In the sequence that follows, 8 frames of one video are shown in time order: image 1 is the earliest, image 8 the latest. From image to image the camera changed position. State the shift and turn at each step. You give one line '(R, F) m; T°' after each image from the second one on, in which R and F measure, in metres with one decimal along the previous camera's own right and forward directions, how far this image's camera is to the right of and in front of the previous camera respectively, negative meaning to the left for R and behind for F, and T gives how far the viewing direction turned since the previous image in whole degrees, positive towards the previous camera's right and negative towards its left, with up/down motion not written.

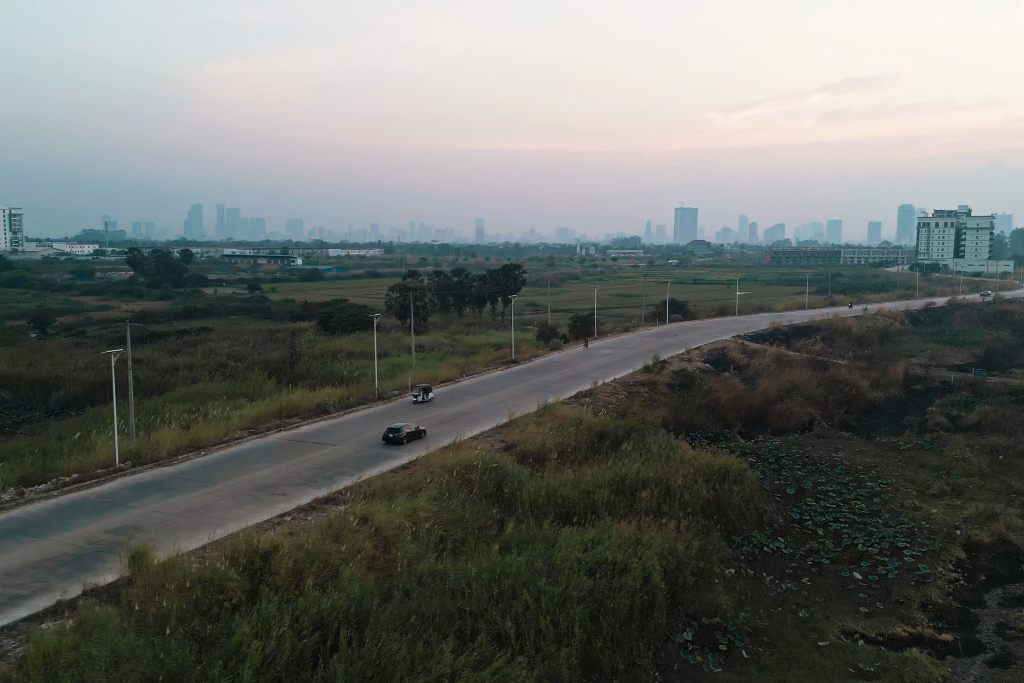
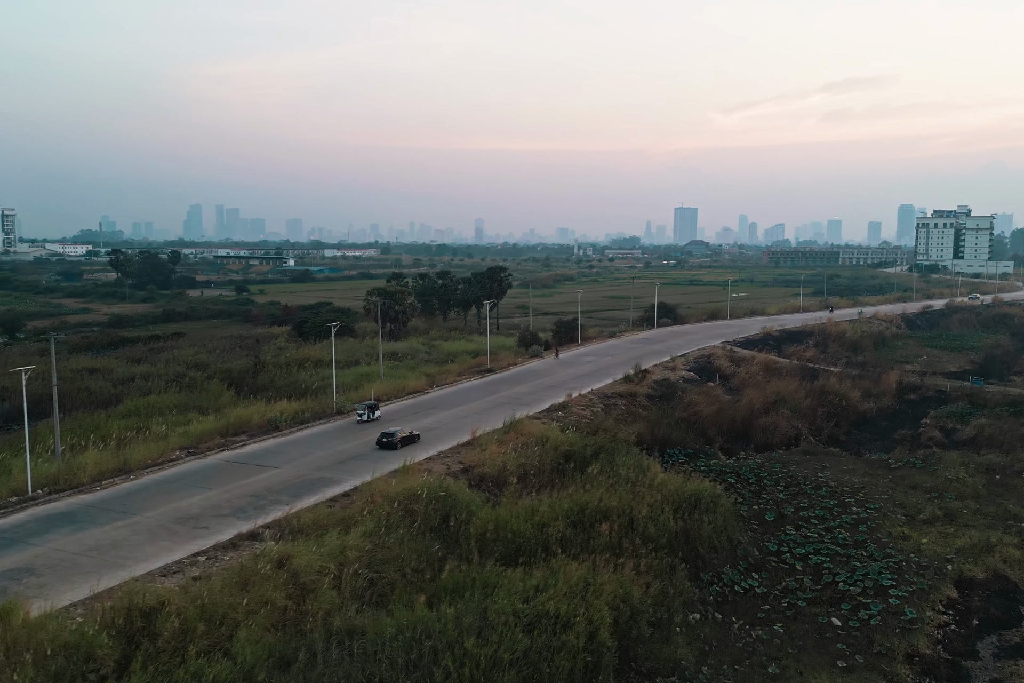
(+1.4, +1.2) m; 0°
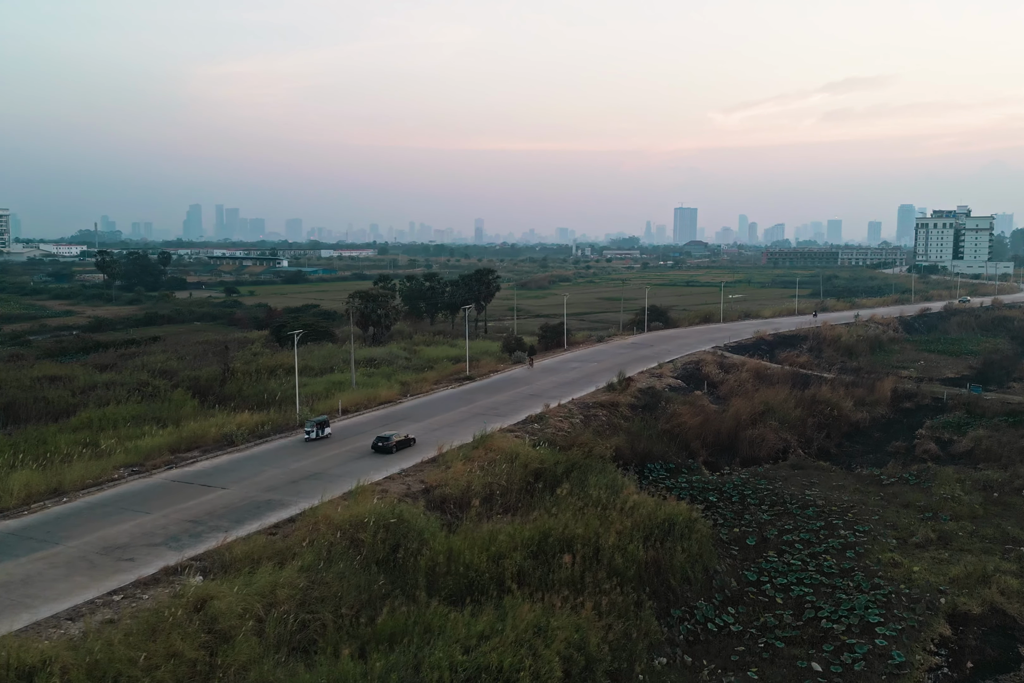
(+1.1, +1.0) m; 0°
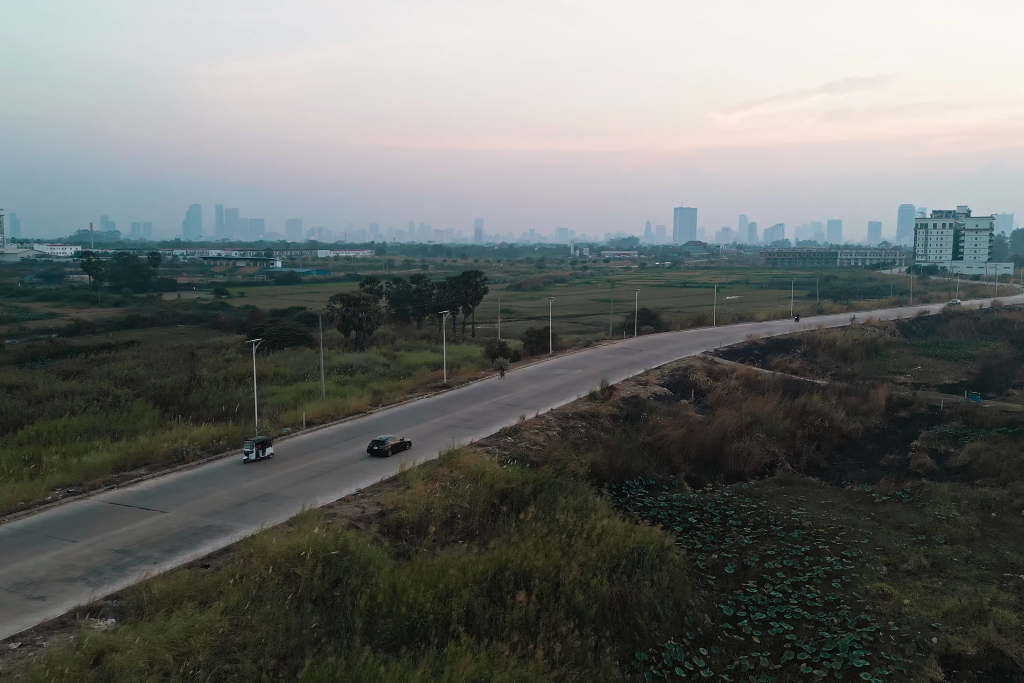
(+1.1, +1.0) m; 0°
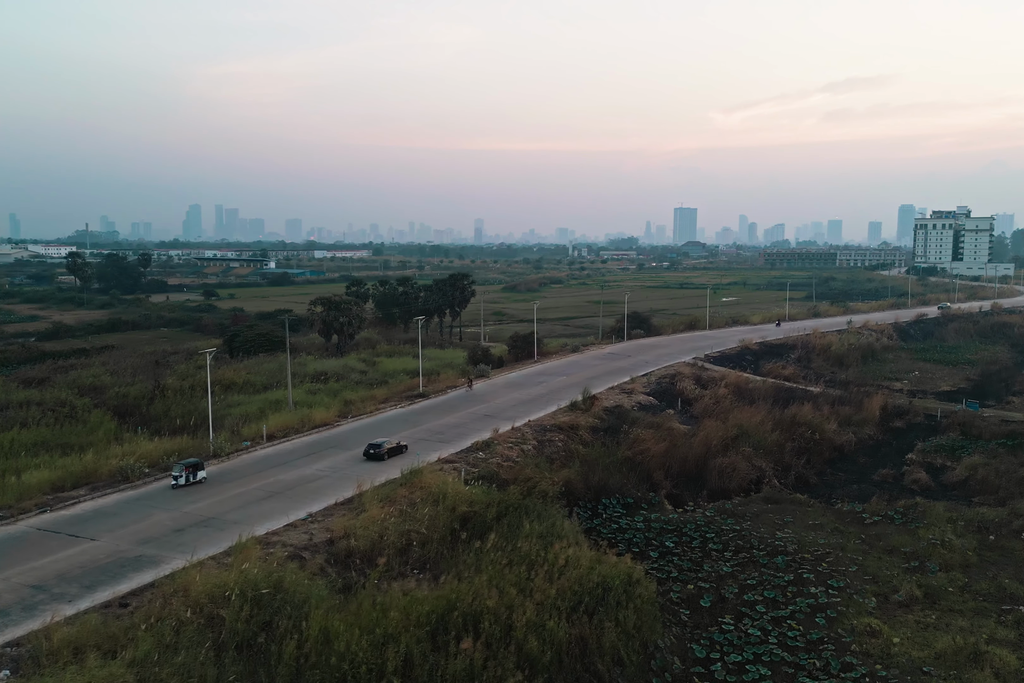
(+1.1, +1.0) m; 0°
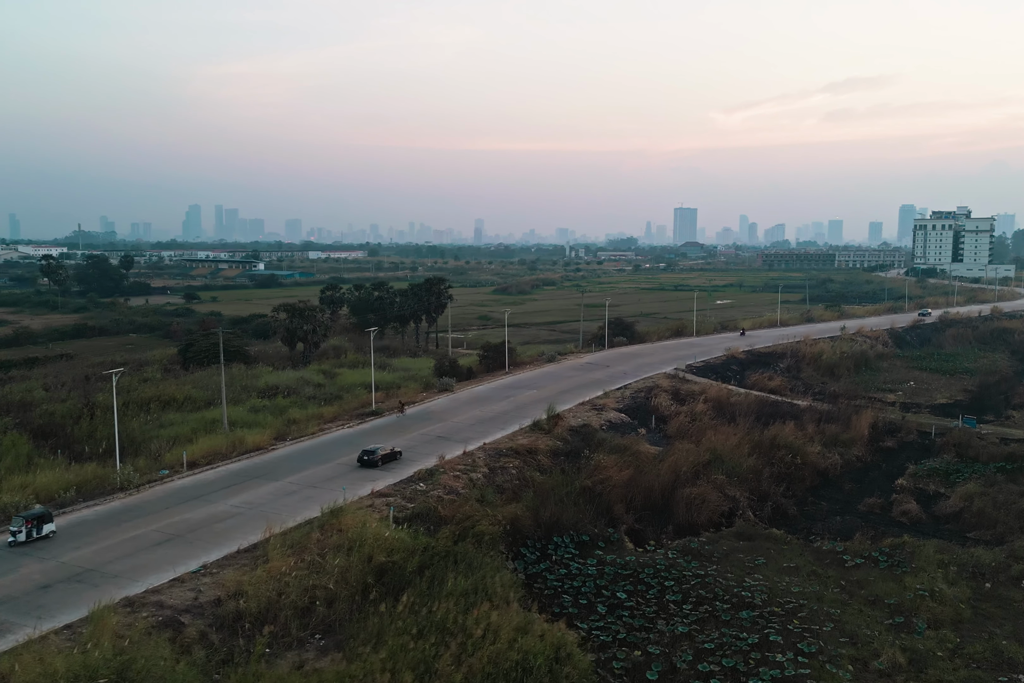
(+1.9, +1.7) m; 0°
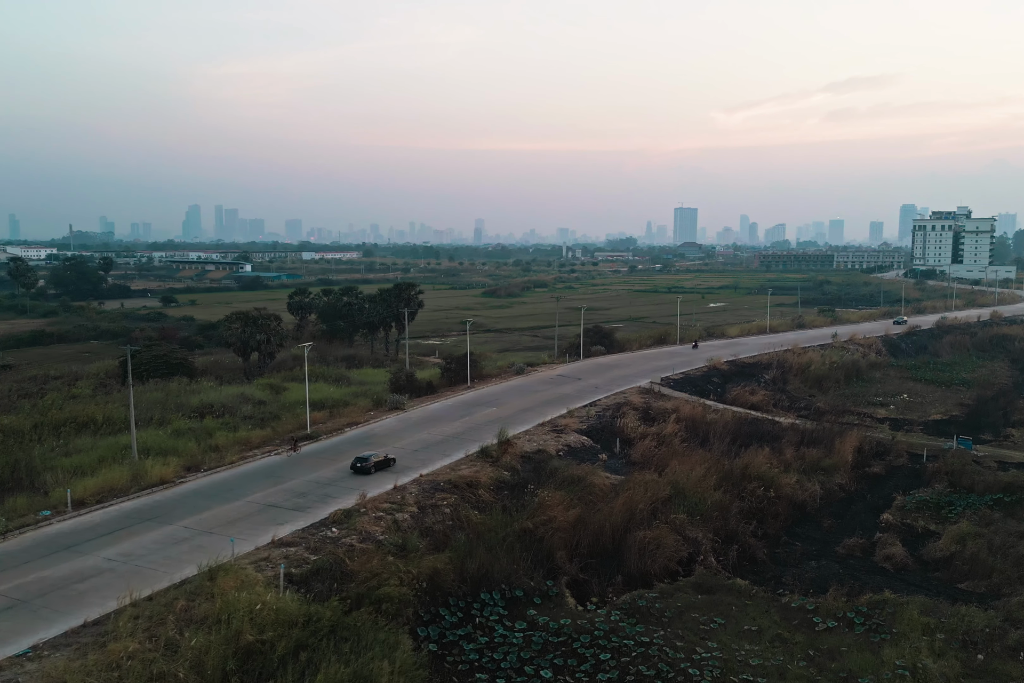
(+2.2, +2.0) m; 0°
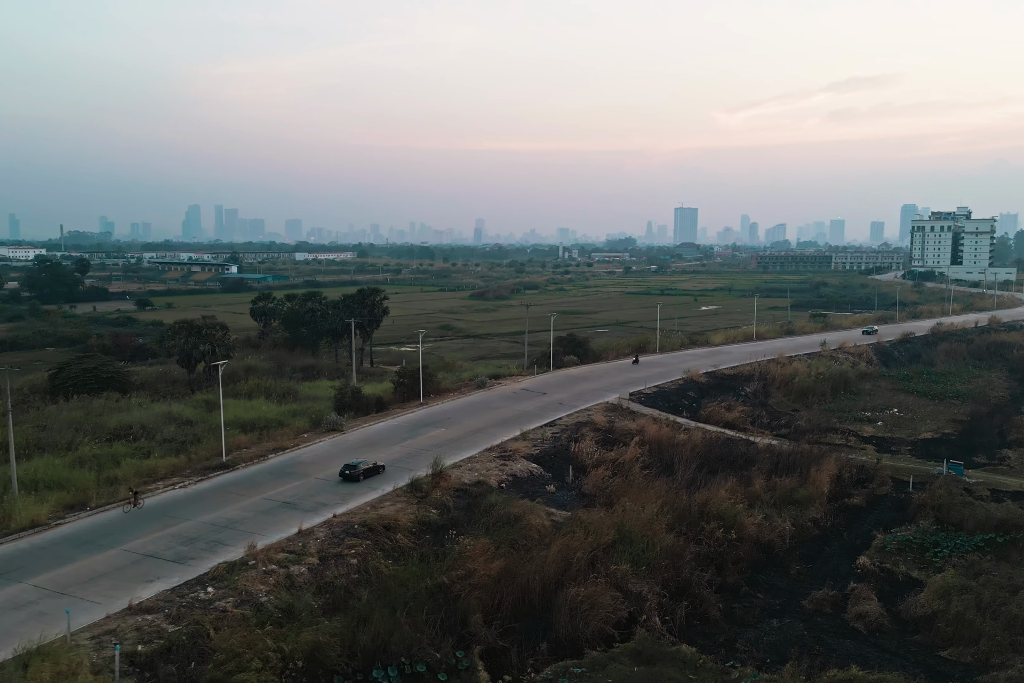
(+2.4, +2.0) m; 0°
